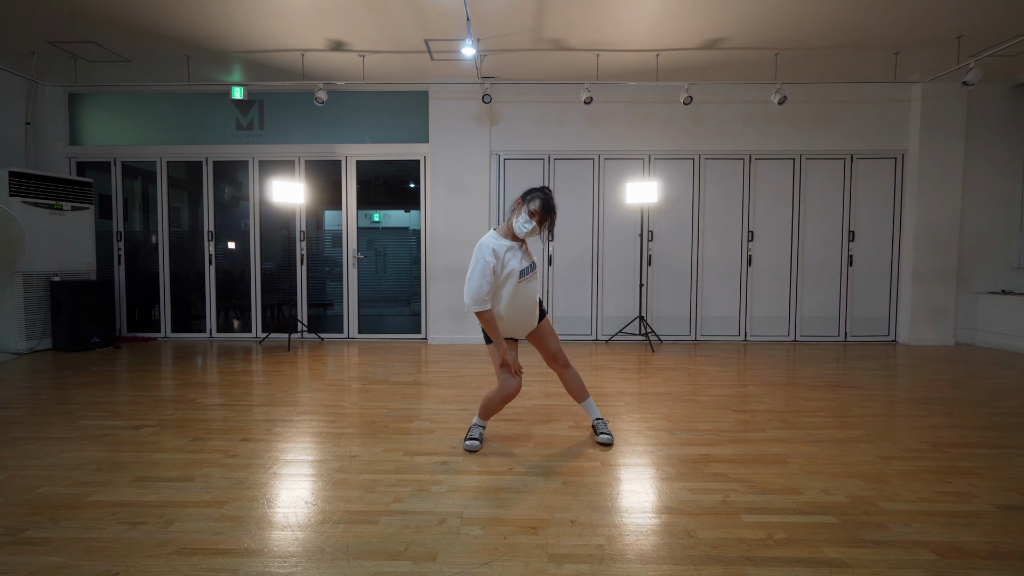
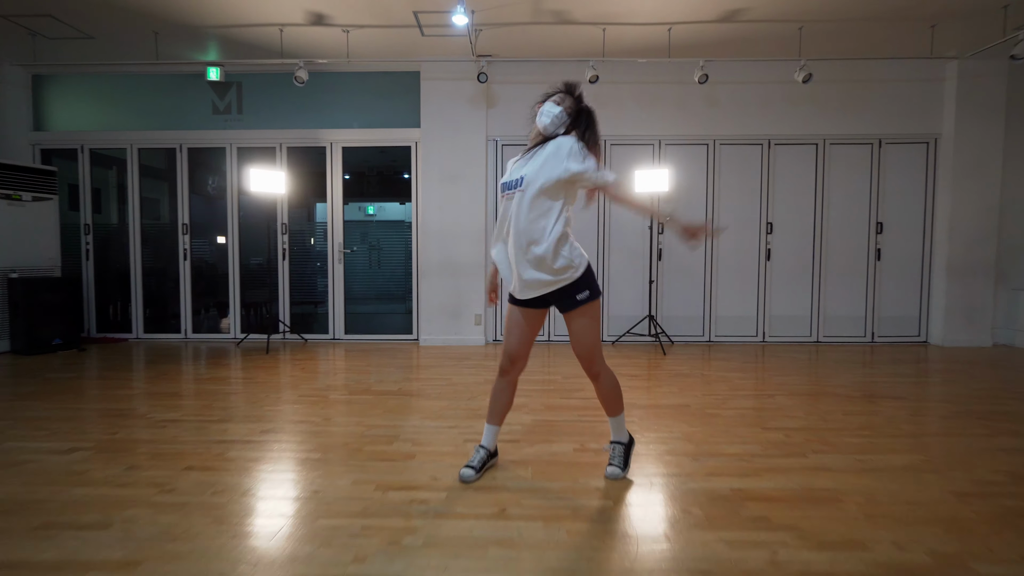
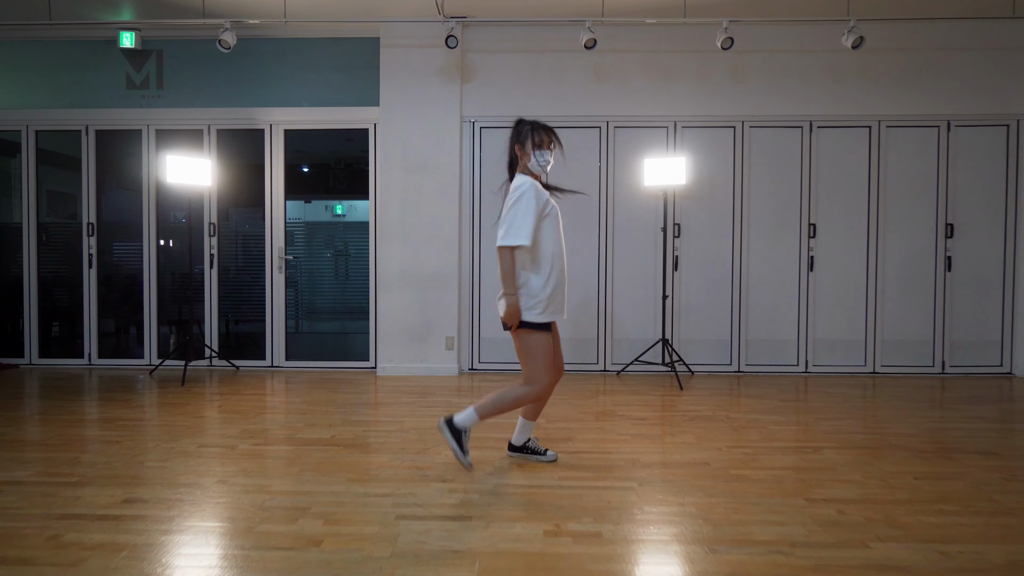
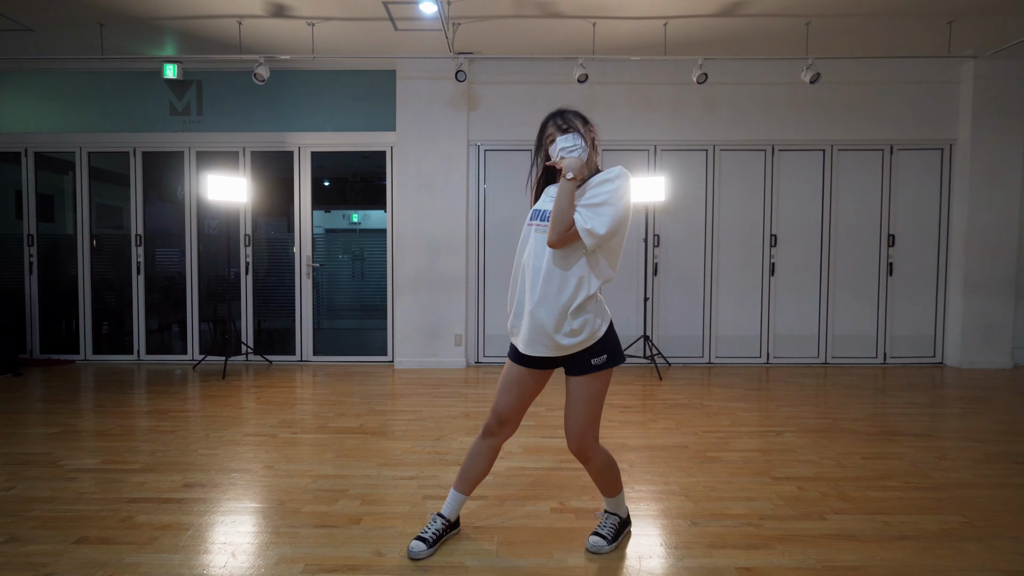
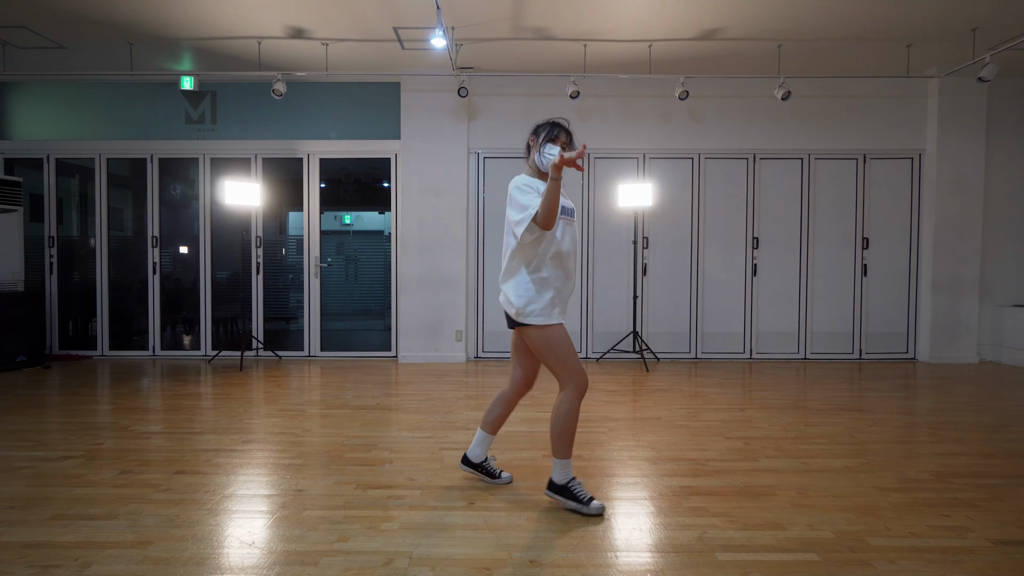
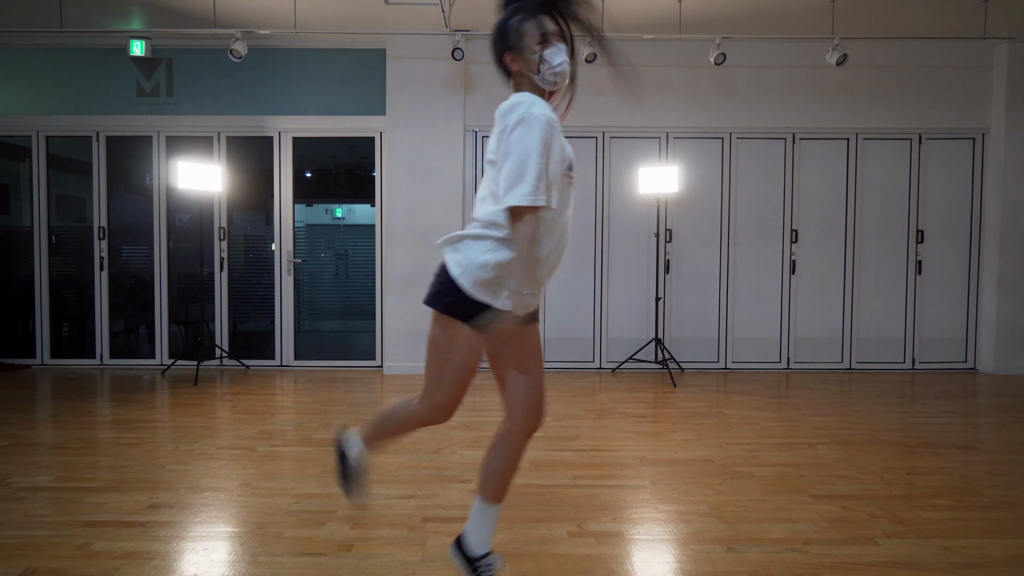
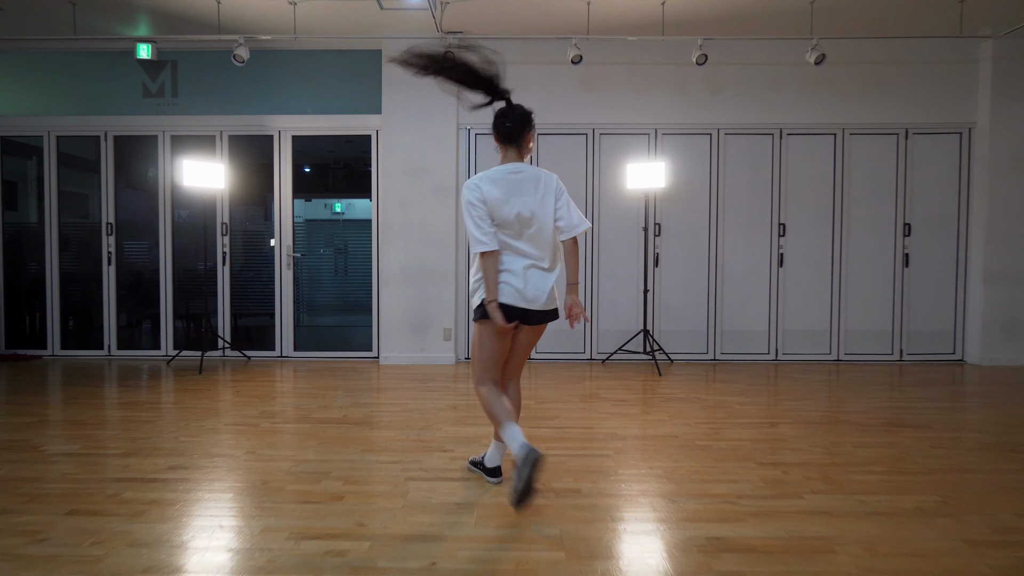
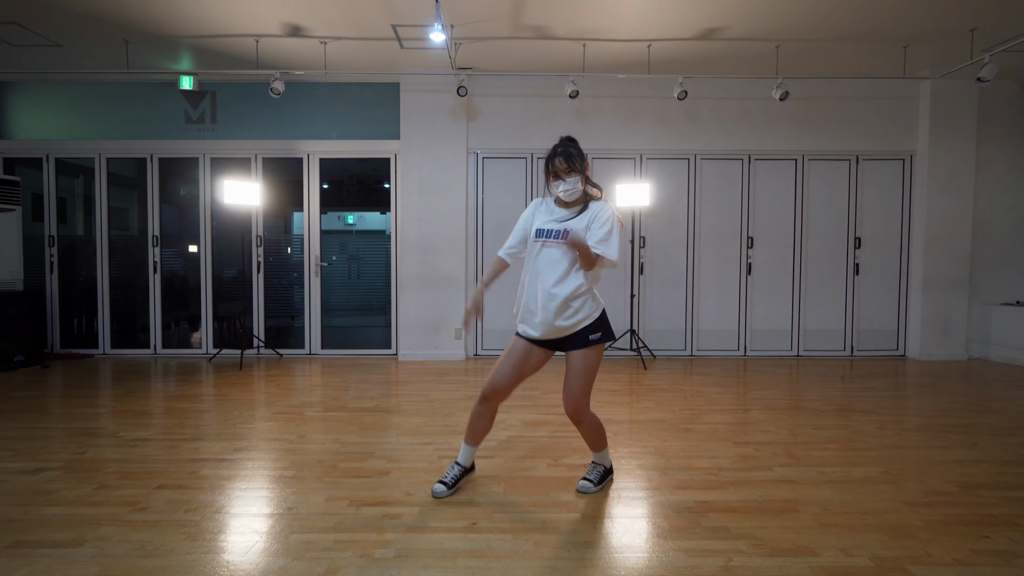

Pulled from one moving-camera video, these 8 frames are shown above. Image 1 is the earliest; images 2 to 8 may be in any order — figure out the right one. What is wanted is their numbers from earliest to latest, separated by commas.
2, 4, 8, 6, 5, 7, 3
